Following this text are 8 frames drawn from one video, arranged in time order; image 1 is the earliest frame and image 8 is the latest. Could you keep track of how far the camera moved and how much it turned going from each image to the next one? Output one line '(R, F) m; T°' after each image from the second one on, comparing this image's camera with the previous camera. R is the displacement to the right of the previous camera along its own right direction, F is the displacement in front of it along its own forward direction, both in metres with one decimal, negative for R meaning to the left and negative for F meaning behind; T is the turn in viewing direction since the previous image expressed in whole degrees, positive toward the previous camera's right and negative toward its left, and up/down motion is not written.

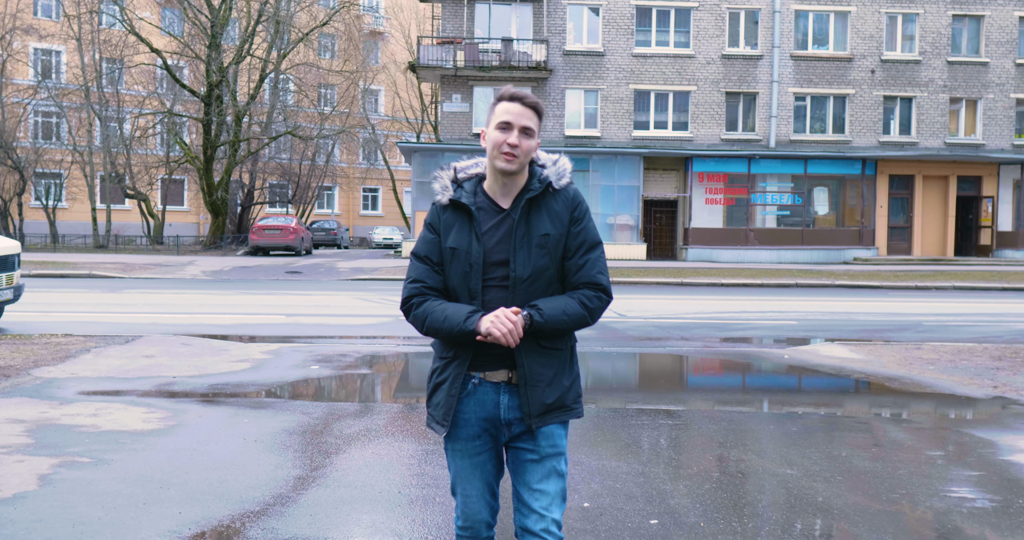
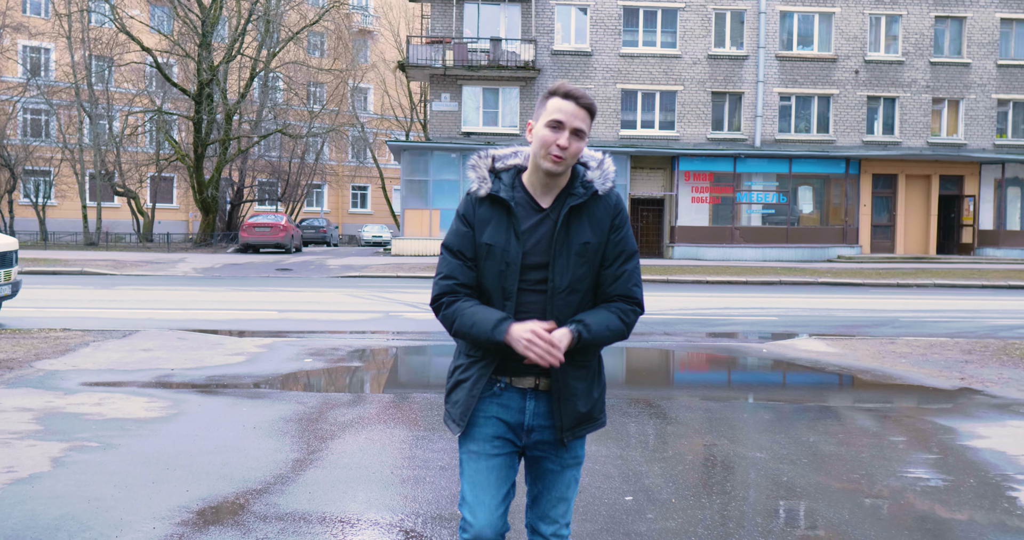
(0.0, -0.3) m; +1°
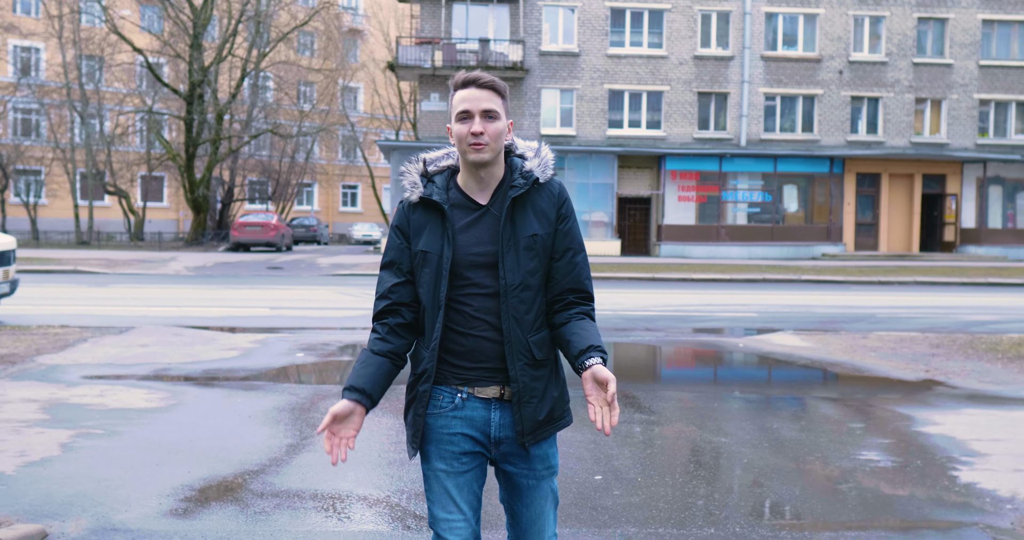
(+0.1, -0.3) m; +1°
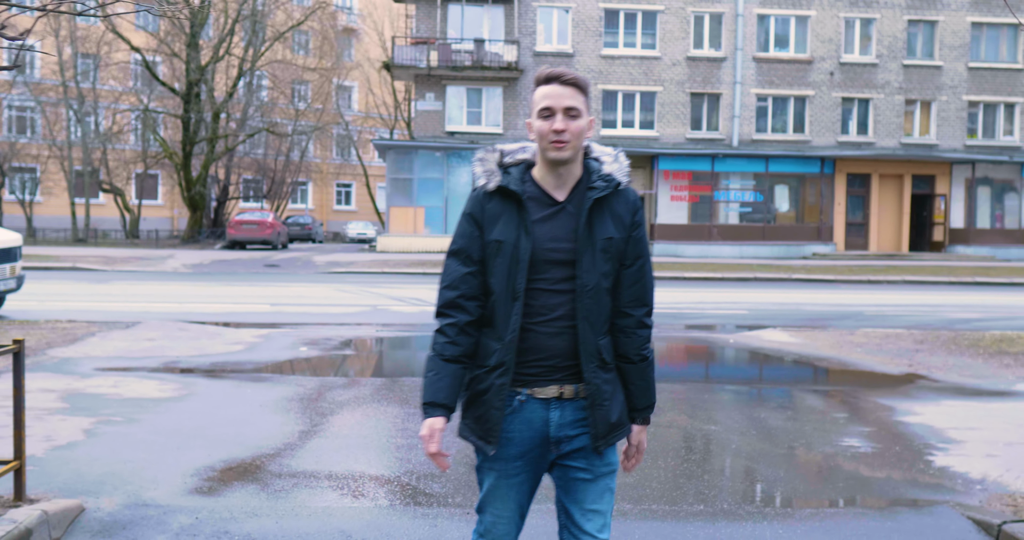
(0.0, -0.3) m; 0°
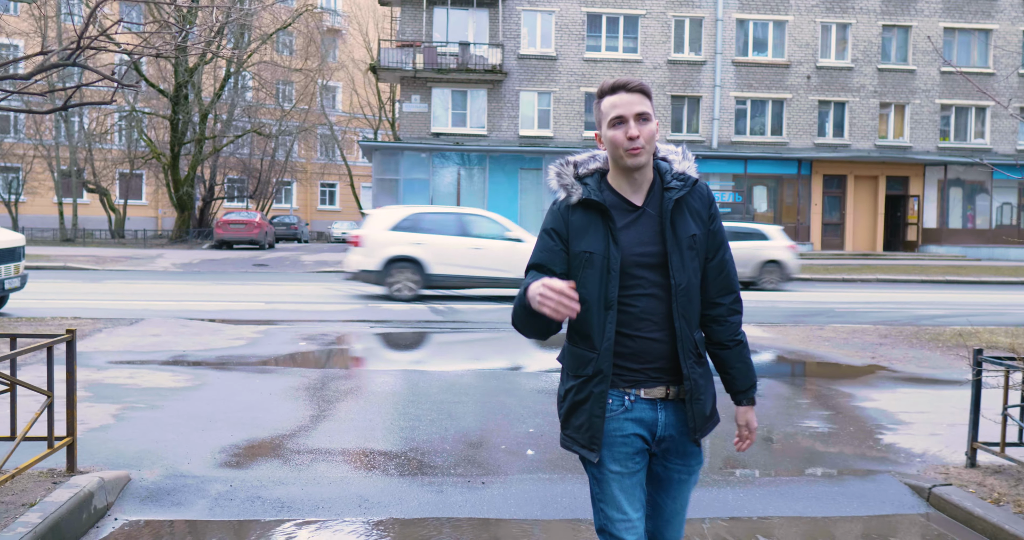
(-0.1, -0.5) m; +1°
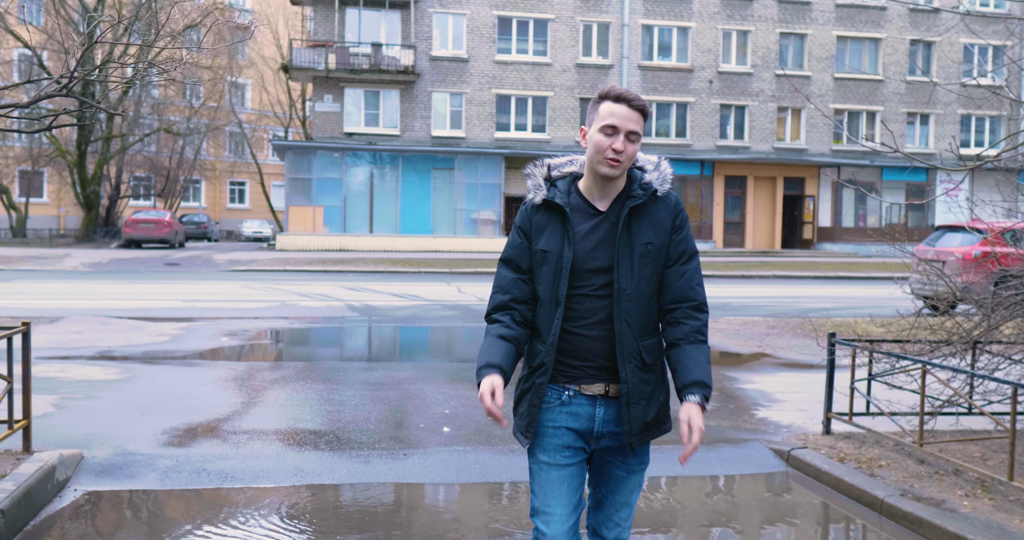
(0.0, -0.6) m; +5°
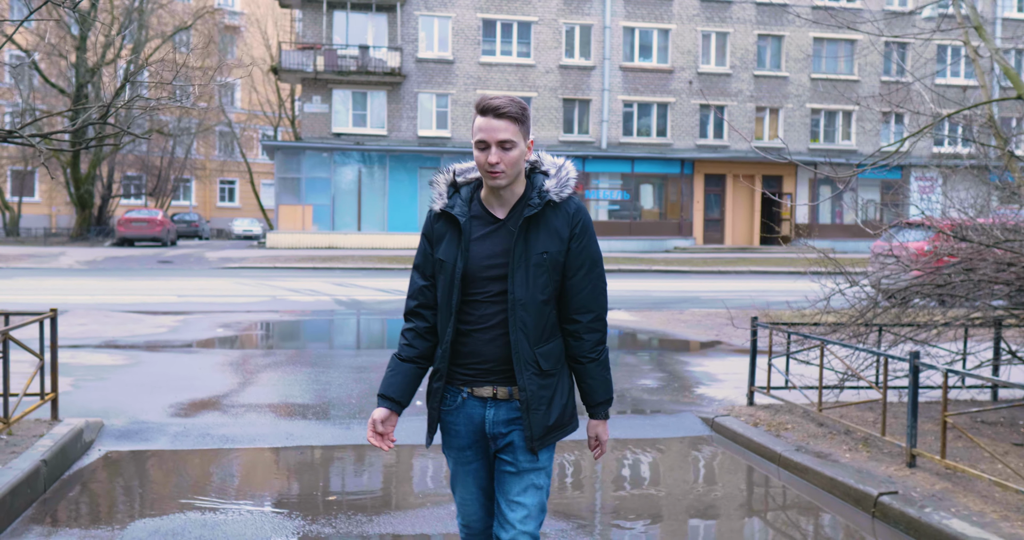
(+0.2, -0.8) m; +1°
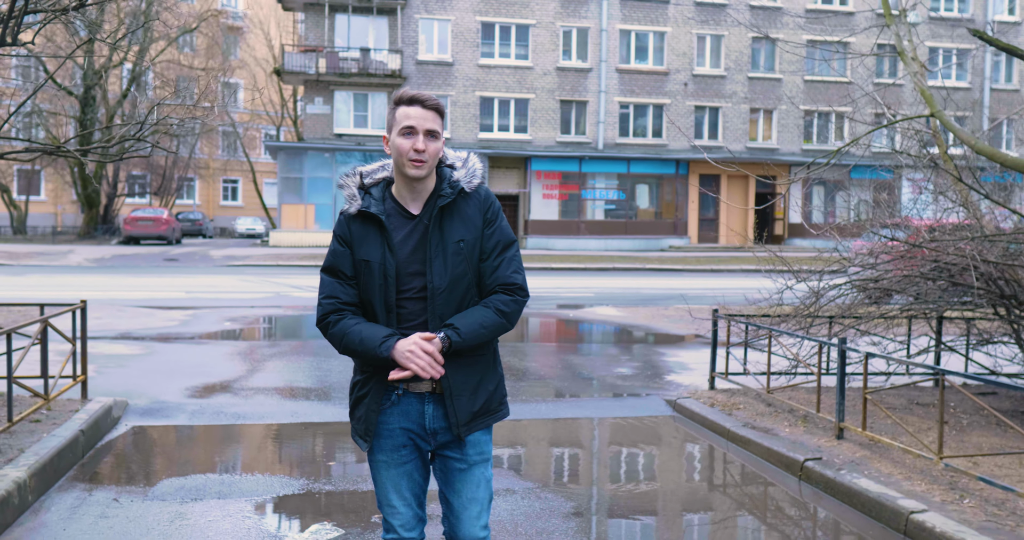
(+0.1, -0.6) m; 0°
